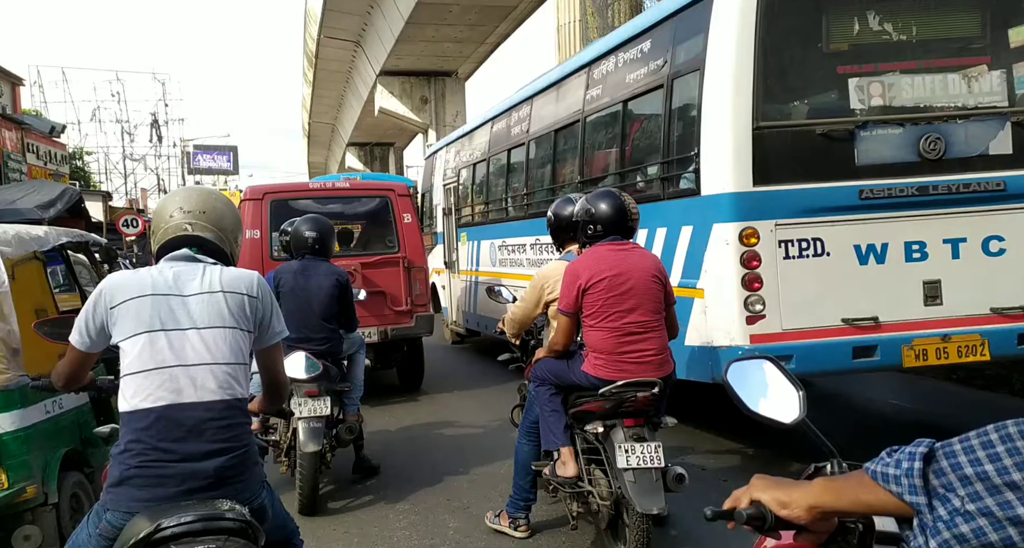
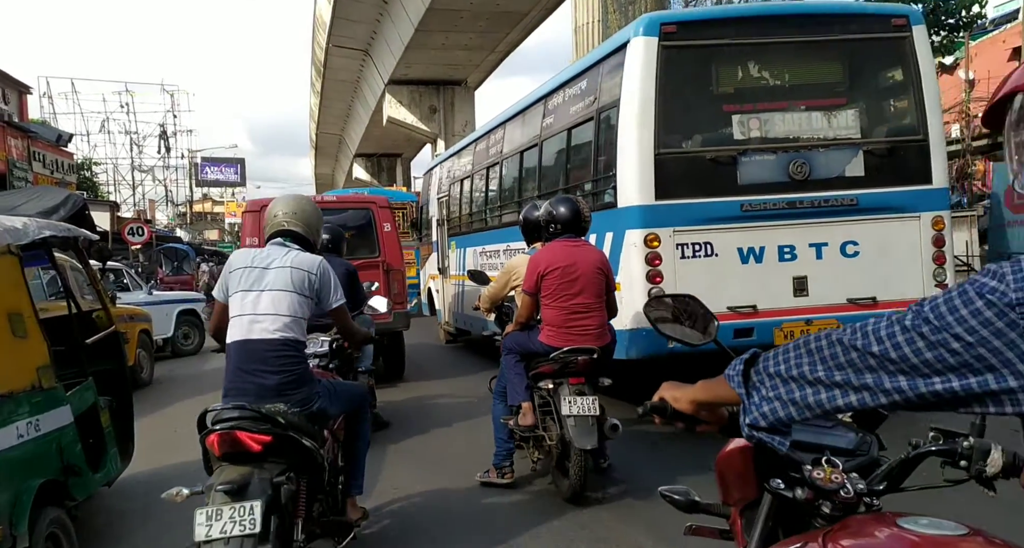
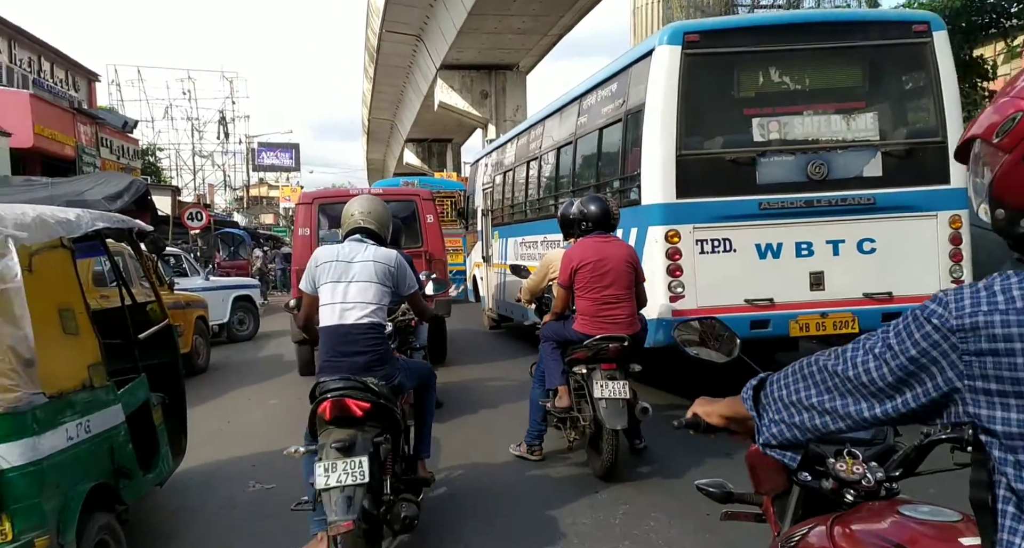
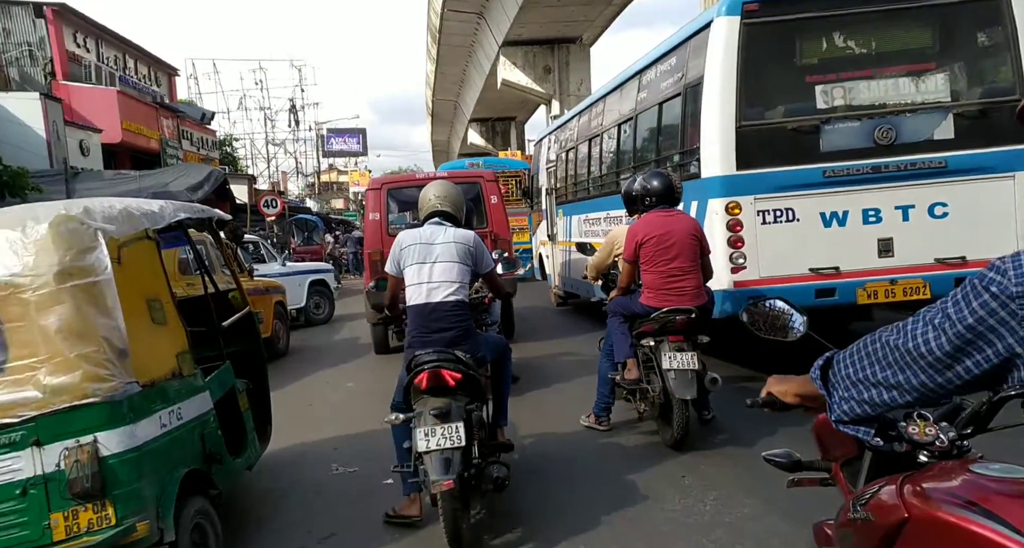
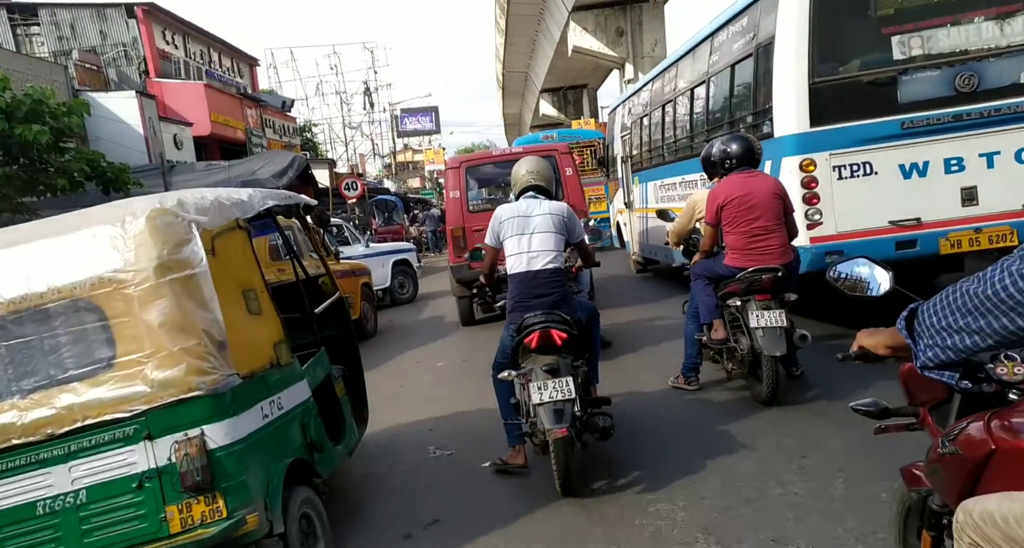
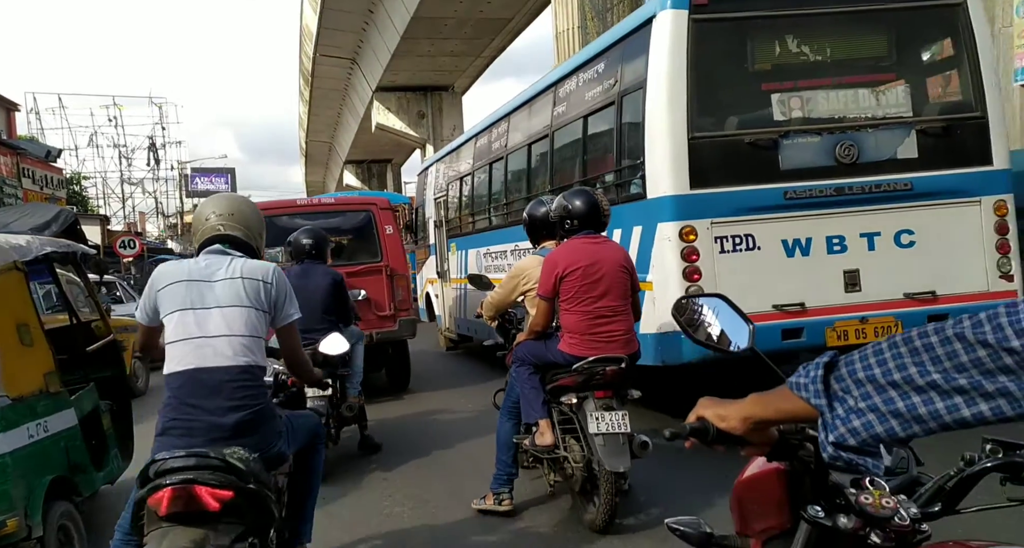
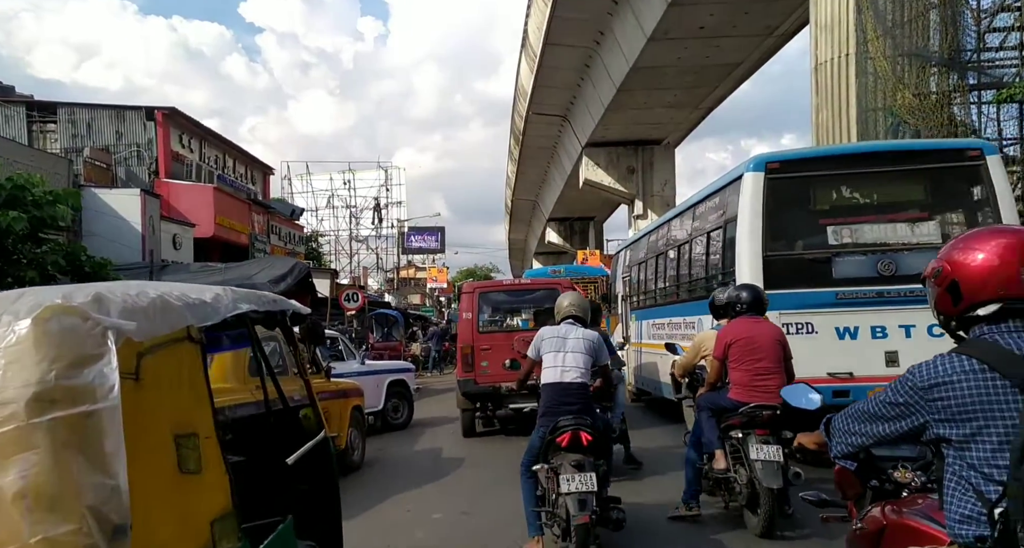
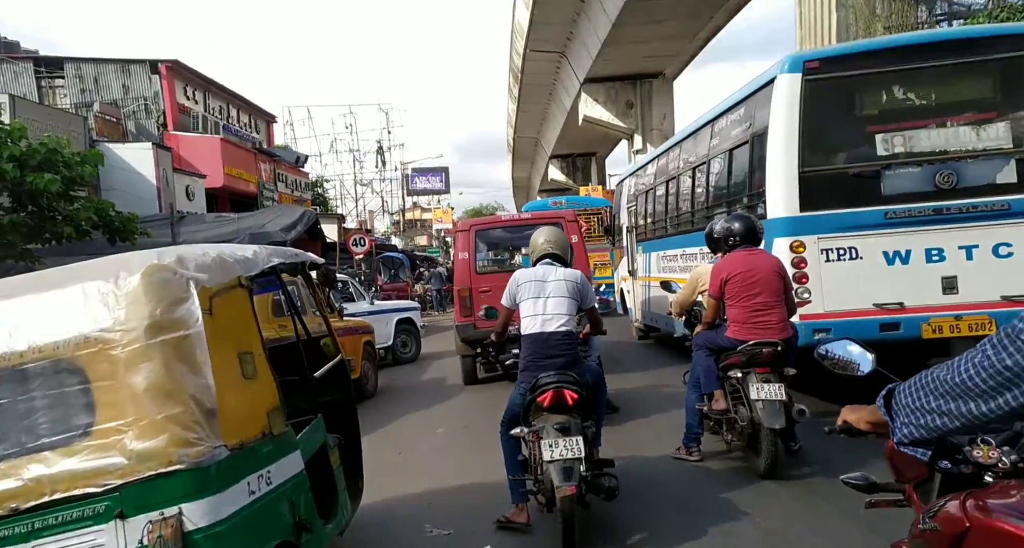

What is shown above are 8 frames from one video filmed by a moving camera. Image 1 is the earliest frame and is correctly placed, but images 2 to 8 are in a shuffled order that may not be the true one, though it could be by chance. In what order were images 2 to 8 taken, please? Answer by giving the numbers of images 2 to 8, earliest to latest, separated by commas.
6, 2, 3, 4, 5, 8, 7
